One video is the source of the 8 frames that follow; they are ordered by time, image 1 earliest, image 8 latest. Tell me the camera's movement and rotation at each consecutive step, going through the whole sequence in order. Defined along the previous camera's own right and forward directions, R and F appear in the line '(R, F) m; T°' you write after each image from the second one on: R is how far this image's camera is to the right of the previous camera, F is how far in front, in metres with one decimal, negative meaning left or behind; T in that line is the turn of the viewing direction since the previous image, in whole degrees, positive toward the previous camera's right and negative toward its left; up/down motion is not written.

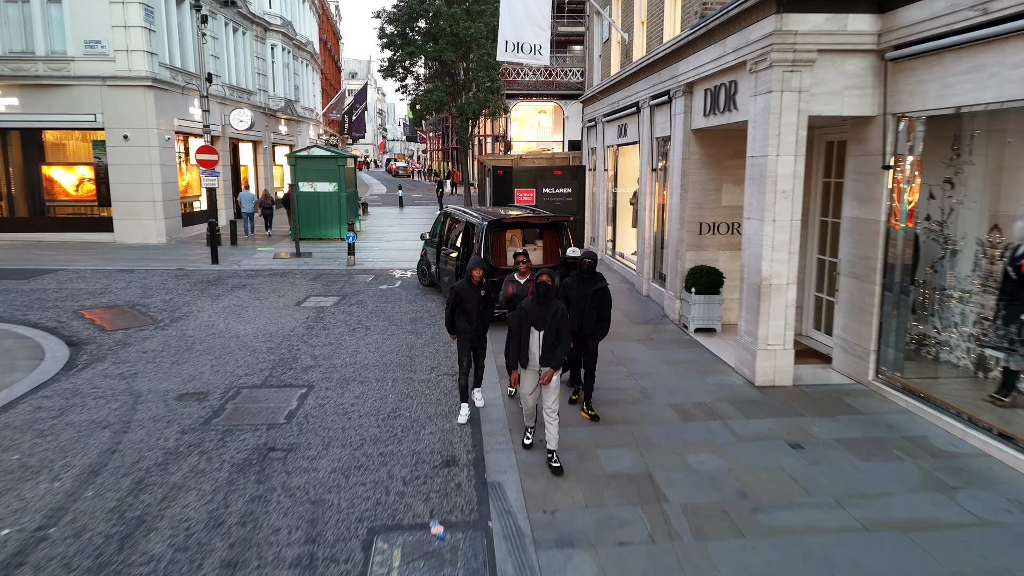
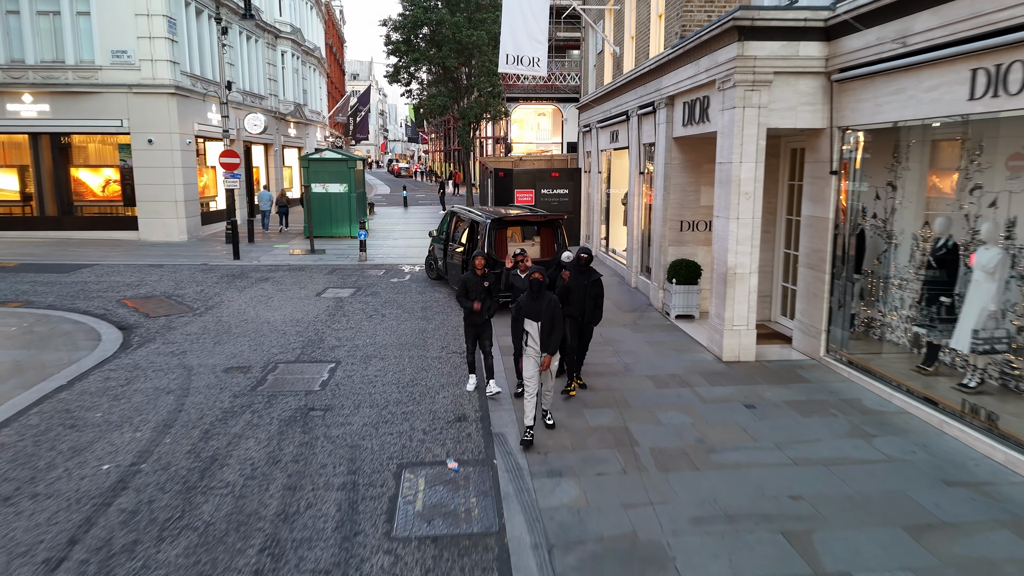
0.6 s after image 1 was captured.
(0.0, -1.1) m; 0°
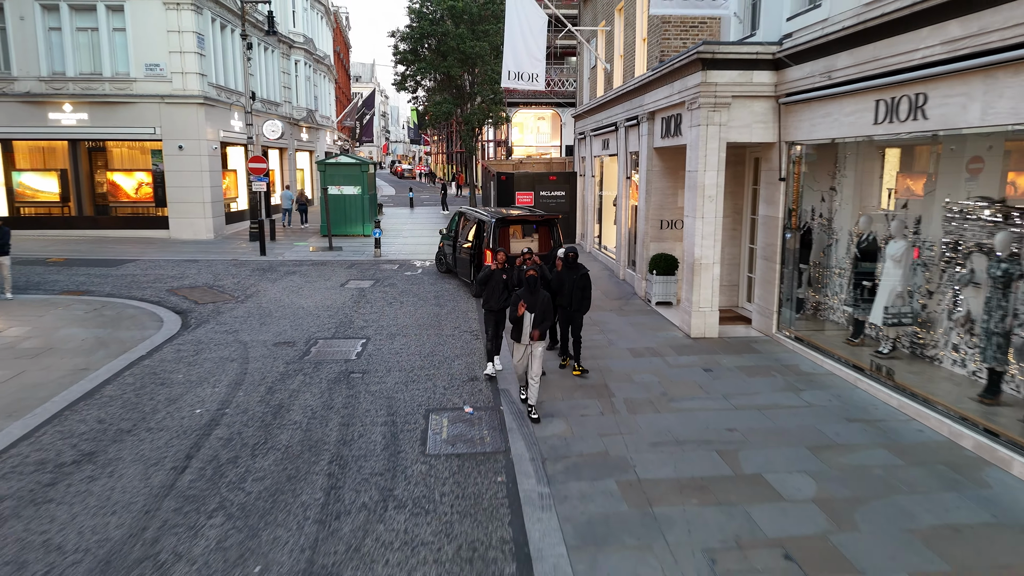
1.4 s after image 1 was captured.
(0.0, -1.6) m; 0°
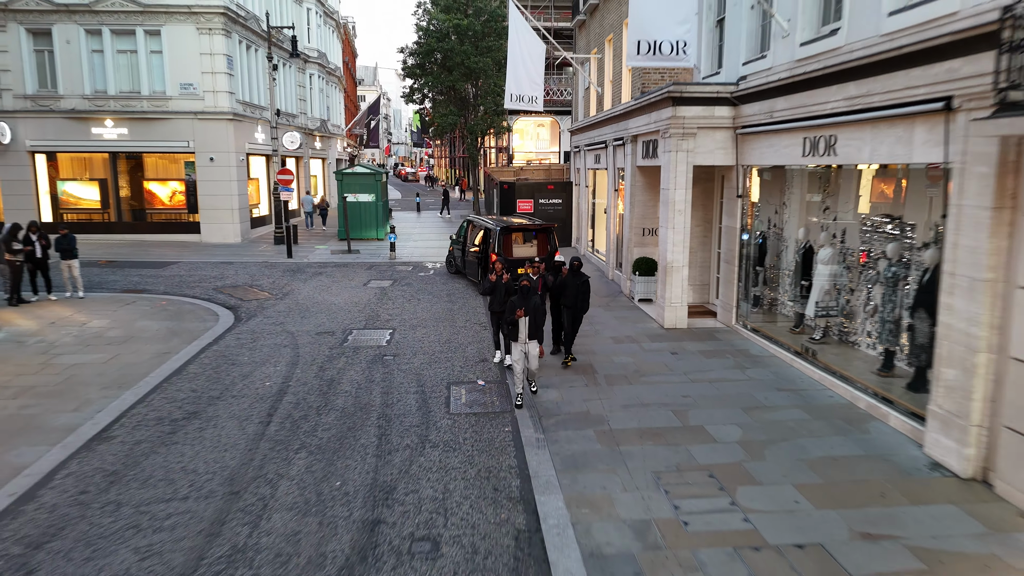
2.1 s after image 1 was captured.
(0.0, -1.9) m; 0°
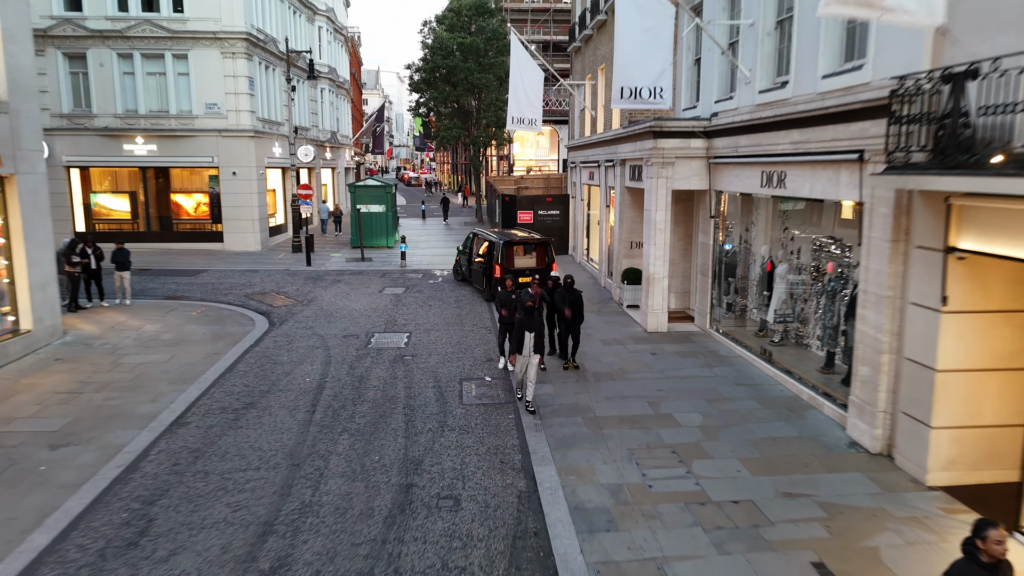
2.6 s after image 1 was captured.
(0.0, -1.7) m; 0°
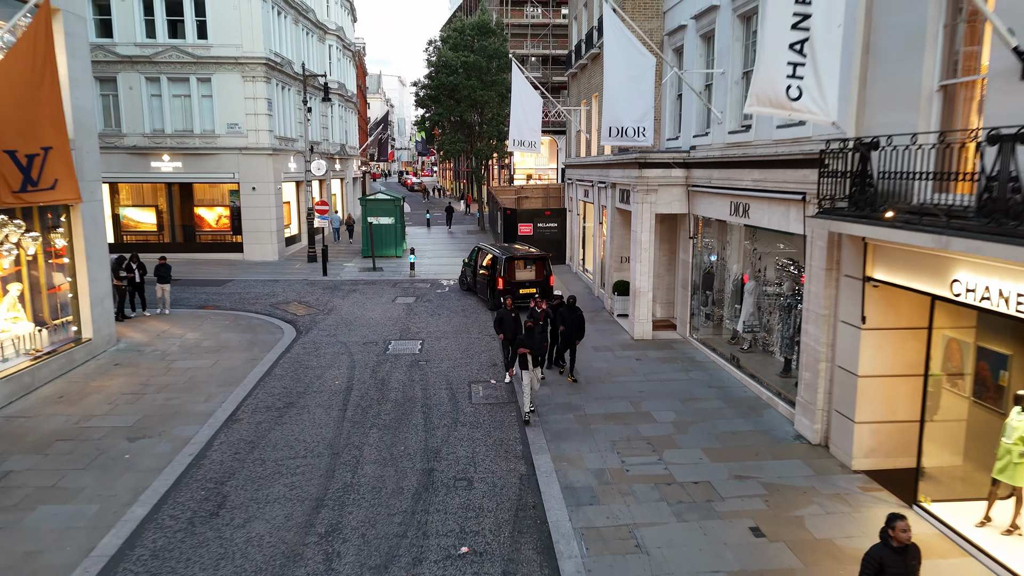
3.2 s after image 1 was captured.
(0.0, -1.7) m; 0°
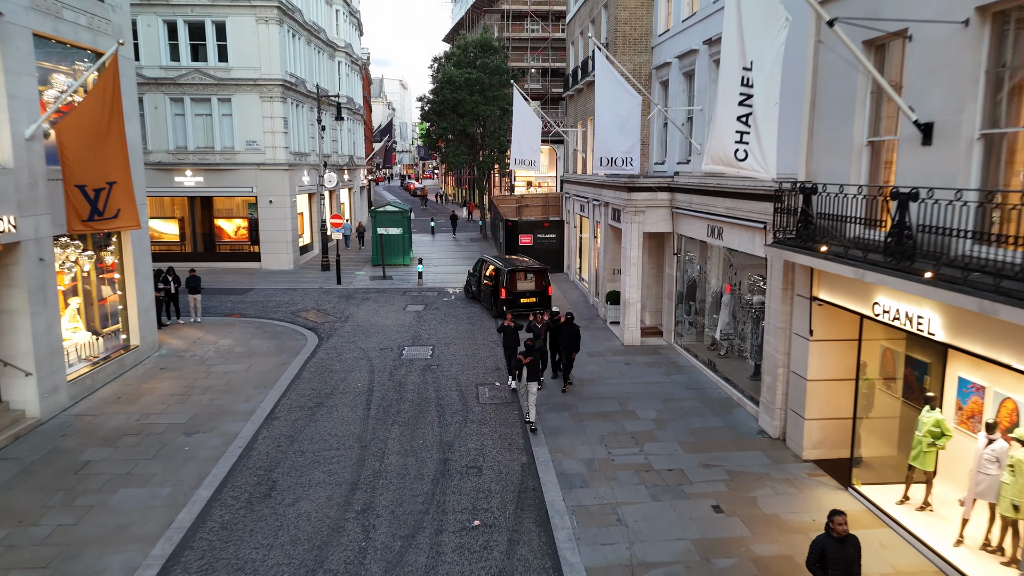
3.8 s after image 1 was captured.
(0.0, -1.6) m; 0°
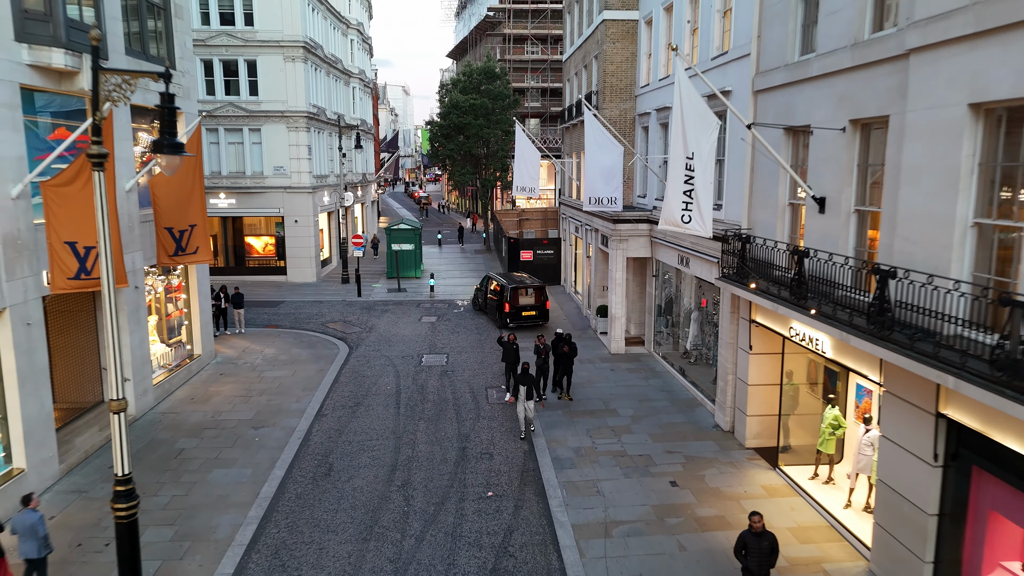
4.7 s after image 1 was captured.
(-0.1, -2.9) m; 0°
